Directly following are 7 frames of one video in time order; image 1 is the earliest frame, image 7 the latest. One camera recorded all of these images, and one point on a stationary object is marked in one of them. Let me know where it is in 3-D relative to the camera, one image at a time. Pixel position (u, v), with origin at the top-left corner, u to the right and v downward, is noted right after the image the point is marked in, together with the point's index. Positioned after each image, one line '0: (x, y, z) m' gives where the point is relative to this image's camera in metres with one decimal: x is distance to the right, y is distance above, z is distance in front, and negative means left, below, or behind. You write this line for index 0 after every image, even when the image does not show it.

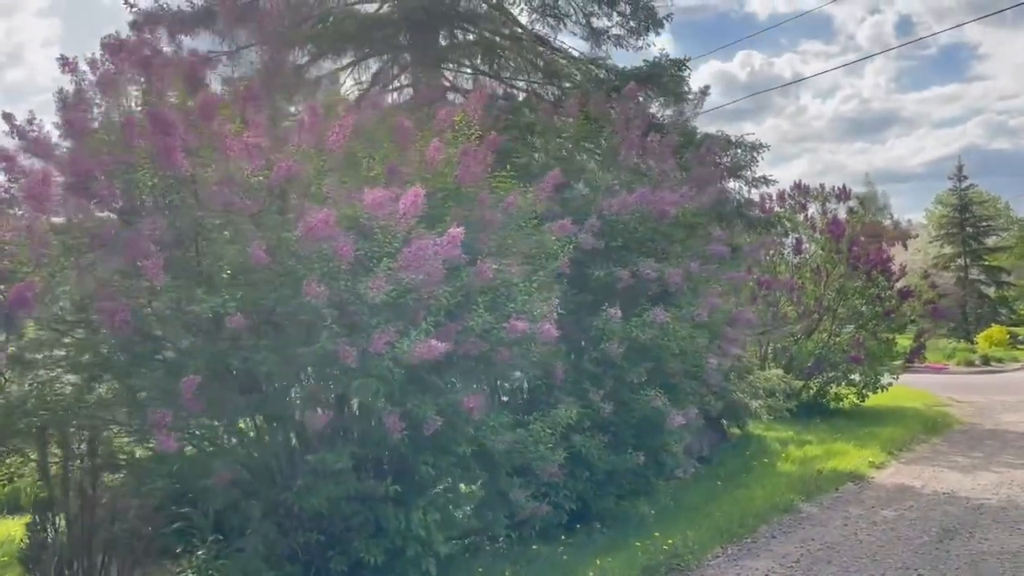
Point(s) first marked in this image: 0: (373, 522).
0: (-0.9, -1.6, +5.7) m
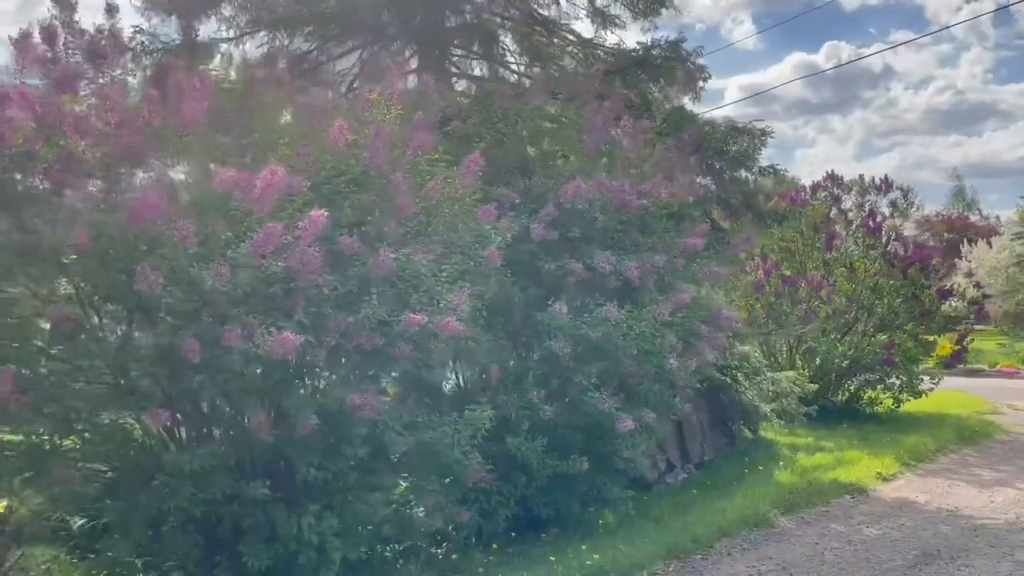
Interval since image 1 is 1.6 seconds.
0: (-1.5, -1.5, +5.4) m
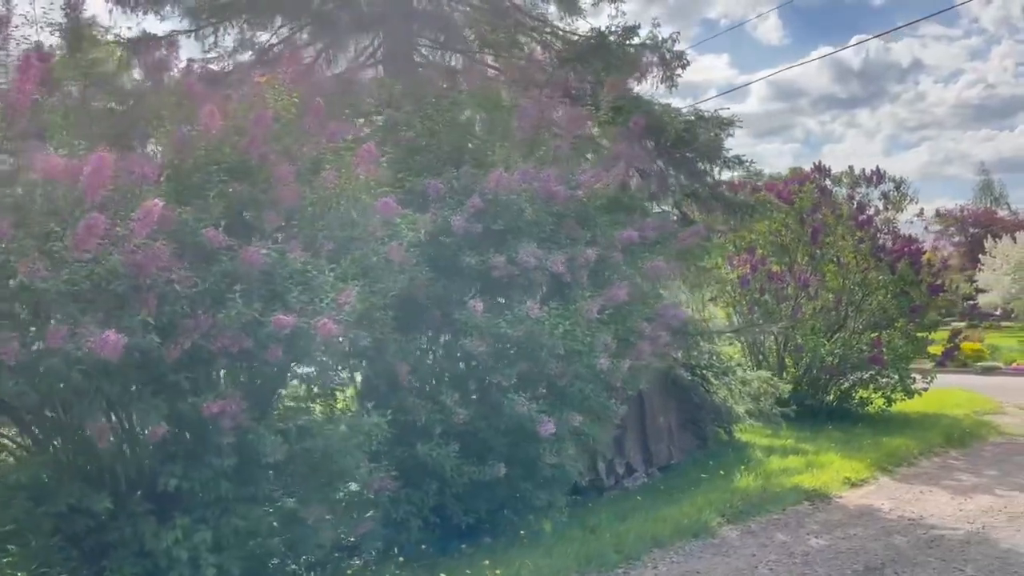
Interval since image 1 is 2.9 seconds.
0: (-2.2, -1.5, +5.0) m
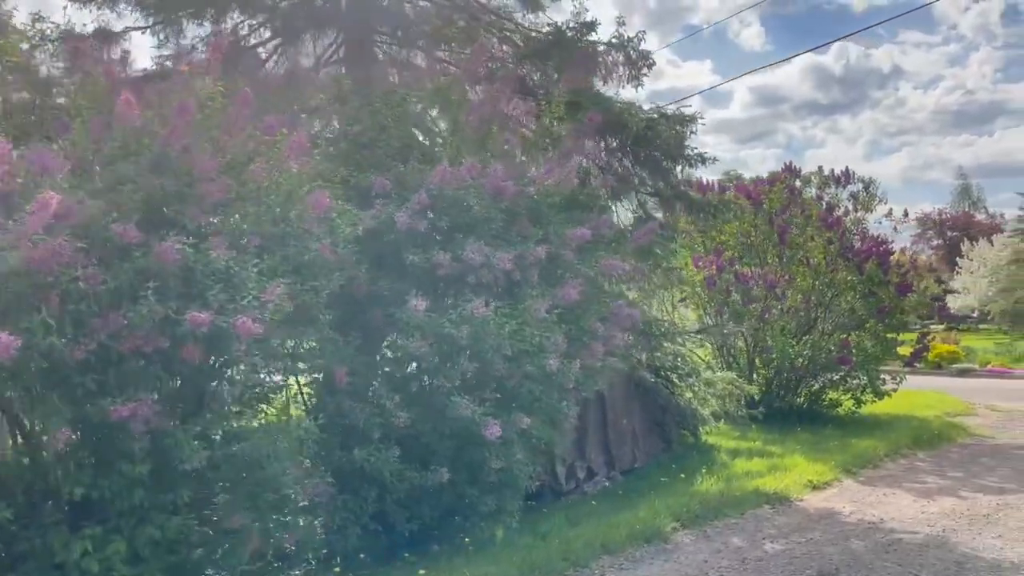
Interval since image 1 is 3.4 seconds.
0: (-2.6, -1.5, +4.7) m
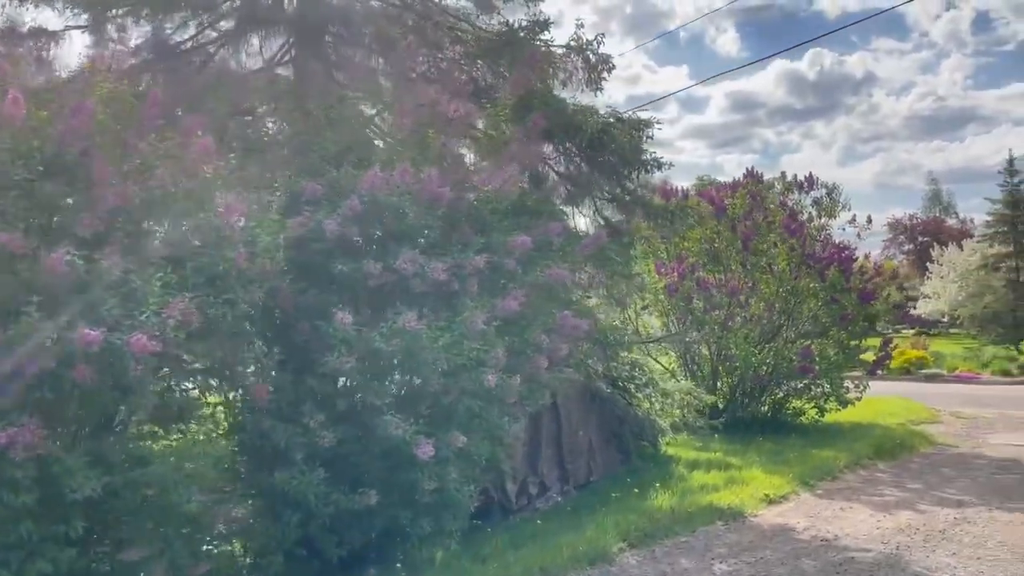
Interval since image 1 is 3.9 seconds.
0: (-3.1, -1.5, +4.4) m
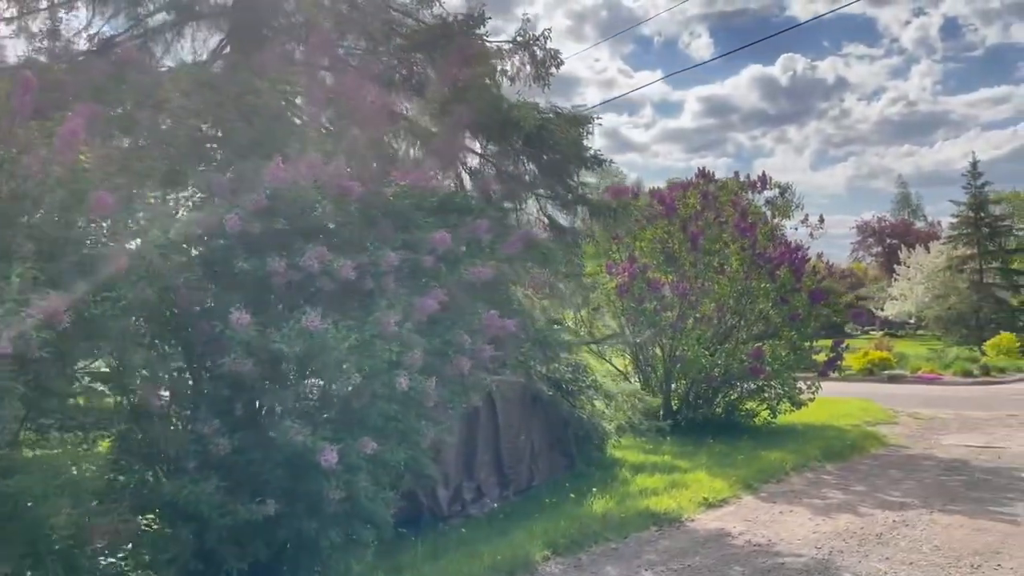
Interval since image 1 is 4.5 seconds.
0: (-3.6, -1.5, +4.0) m
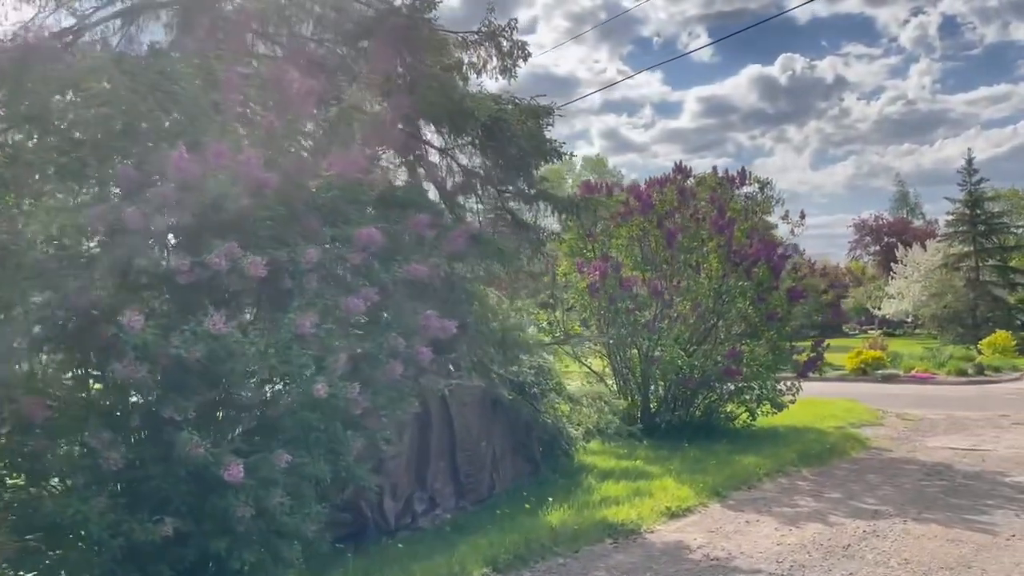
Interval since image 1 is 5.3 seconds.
0: (-4.1, -1.5, +3.5) m
